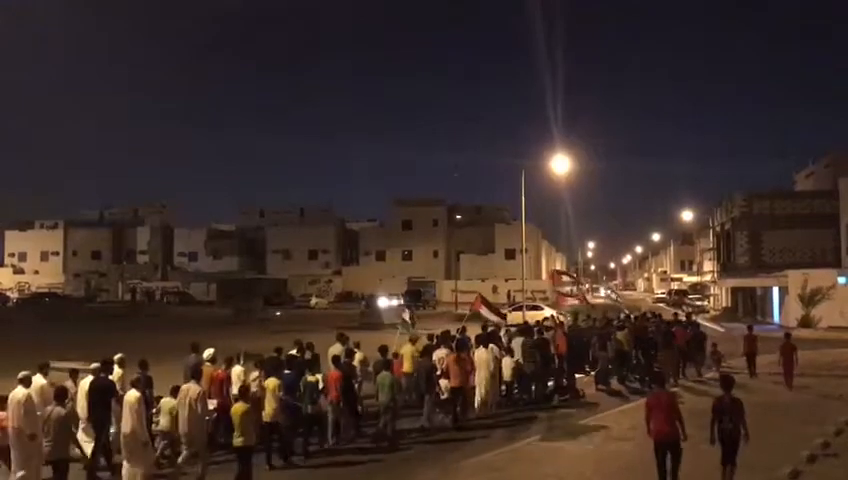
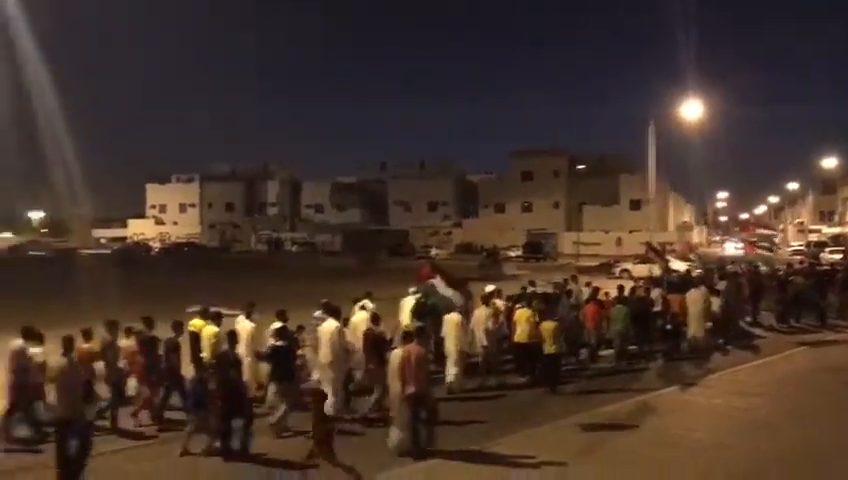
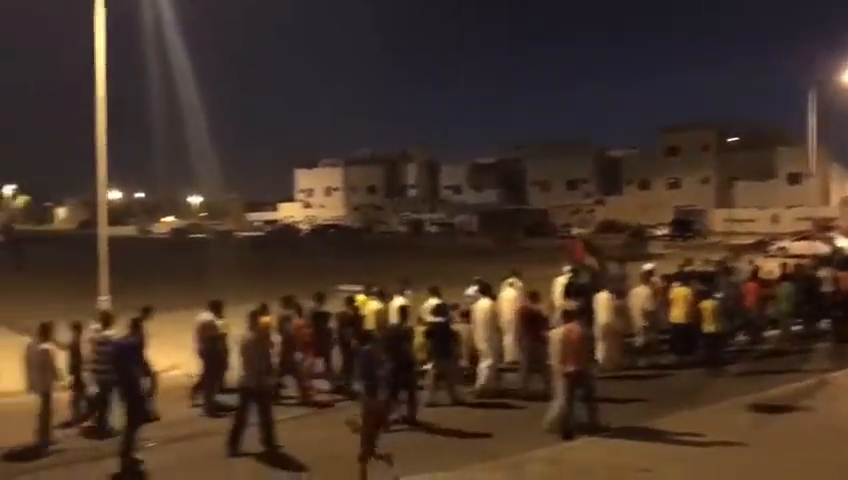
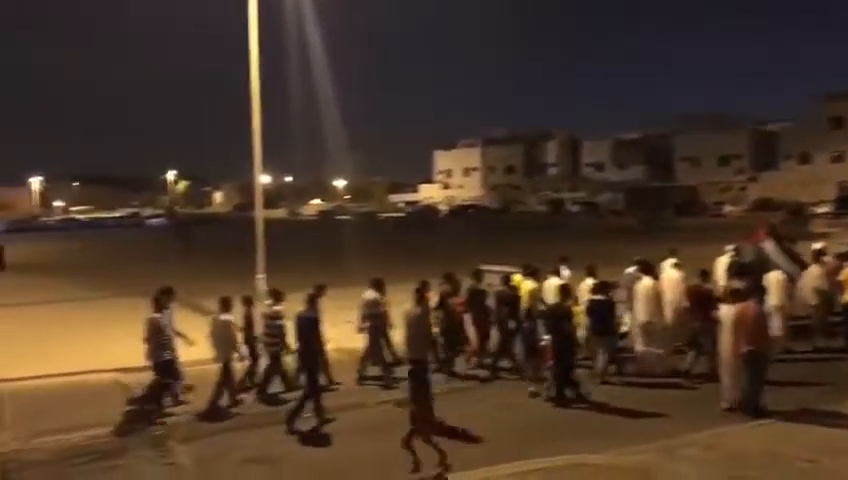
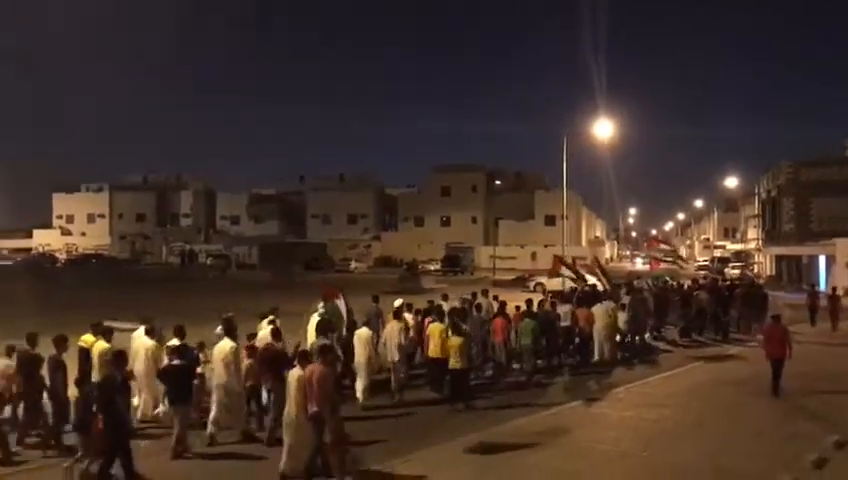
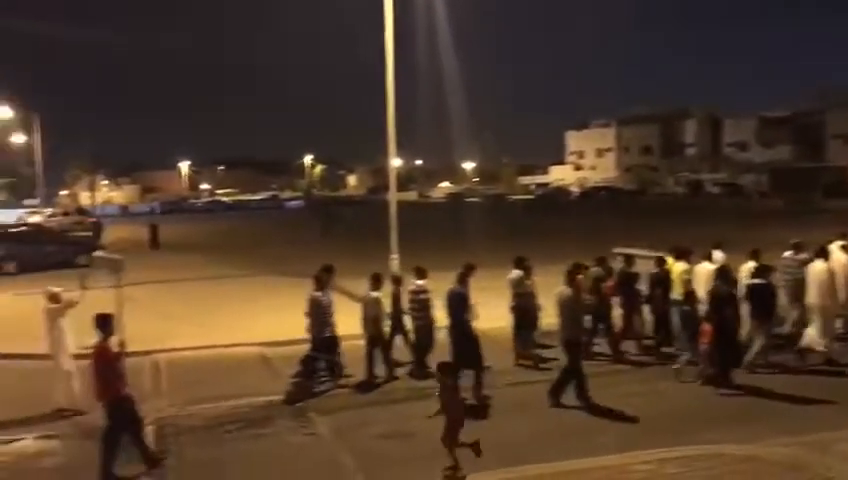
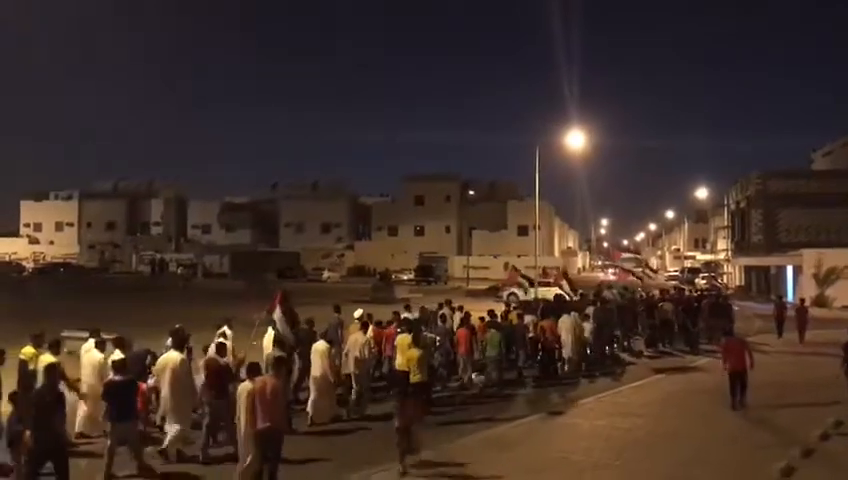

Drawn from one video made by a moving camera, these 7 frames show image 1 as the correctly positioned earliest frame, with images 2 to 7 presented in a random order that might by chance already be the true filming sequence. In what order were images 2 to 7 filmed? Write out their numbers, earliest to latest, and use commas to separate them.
7, 5, 2, 3, 4, 6
